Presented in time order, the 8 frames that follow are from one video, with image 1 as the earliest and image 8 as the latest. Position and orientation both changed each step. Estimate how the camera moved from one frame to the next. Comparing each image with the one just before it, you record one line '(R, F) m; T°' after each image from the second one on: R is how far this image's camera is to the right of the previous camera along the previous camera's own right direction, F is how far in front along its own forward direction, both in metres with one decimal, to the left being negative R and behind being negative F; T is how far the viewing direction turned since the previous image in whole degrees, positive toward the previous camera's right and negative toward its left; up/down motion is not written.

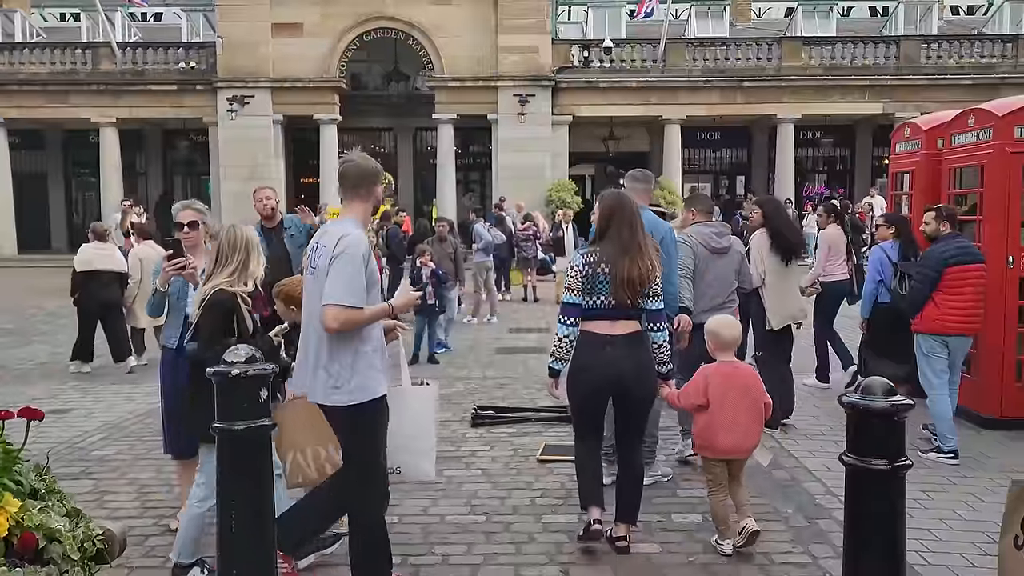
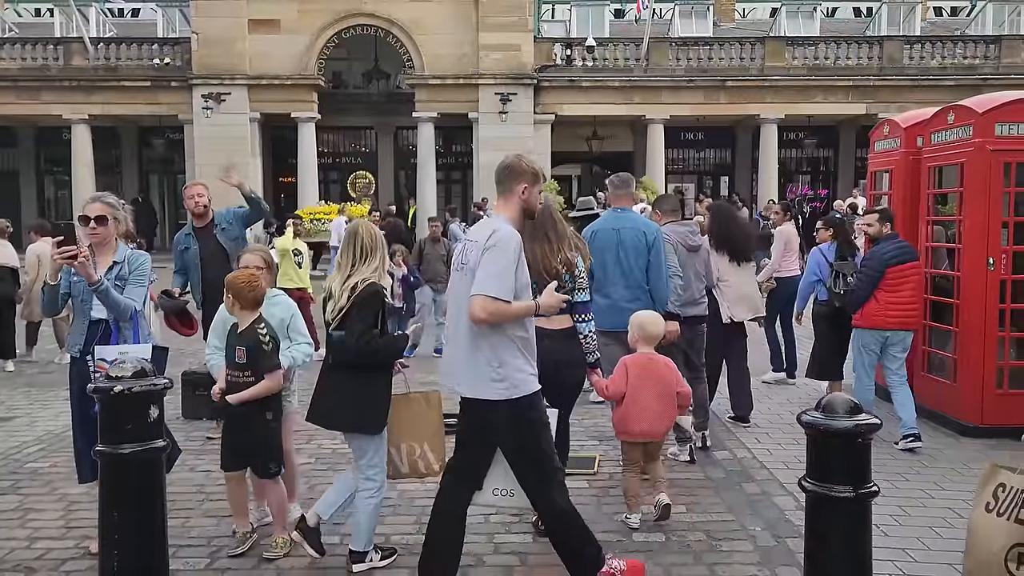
(+0.2, +0.3) m; +1°
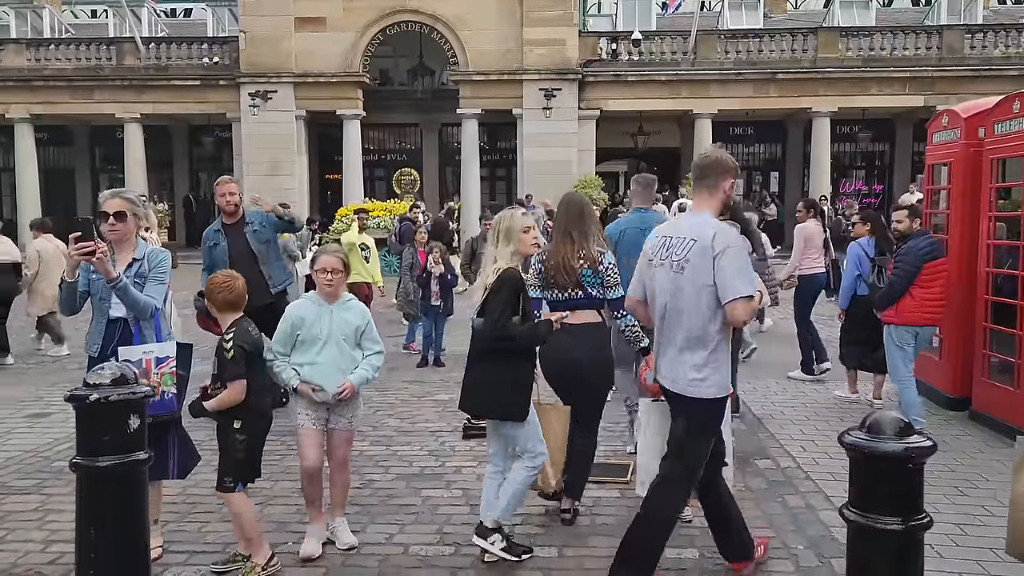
(+0.1, +0.2) m; -3°
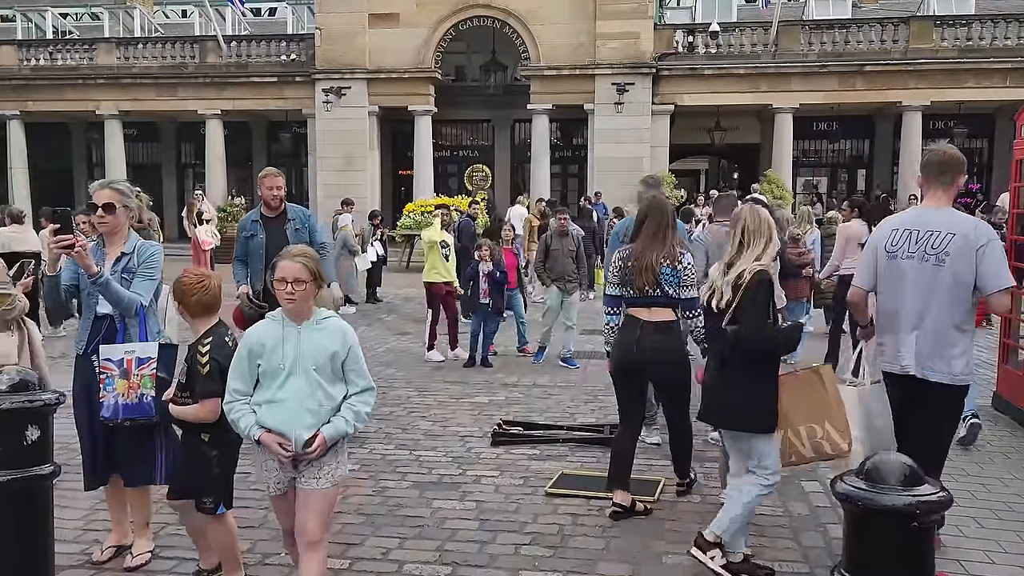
(+0.4, +0.4) m; -6°
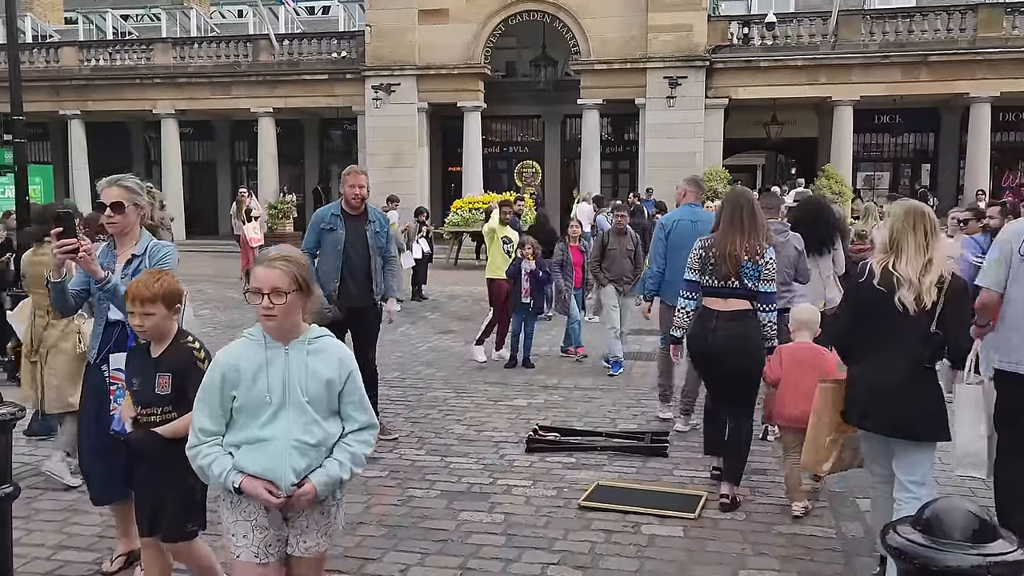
(+0.1, +0.3) m; -4°
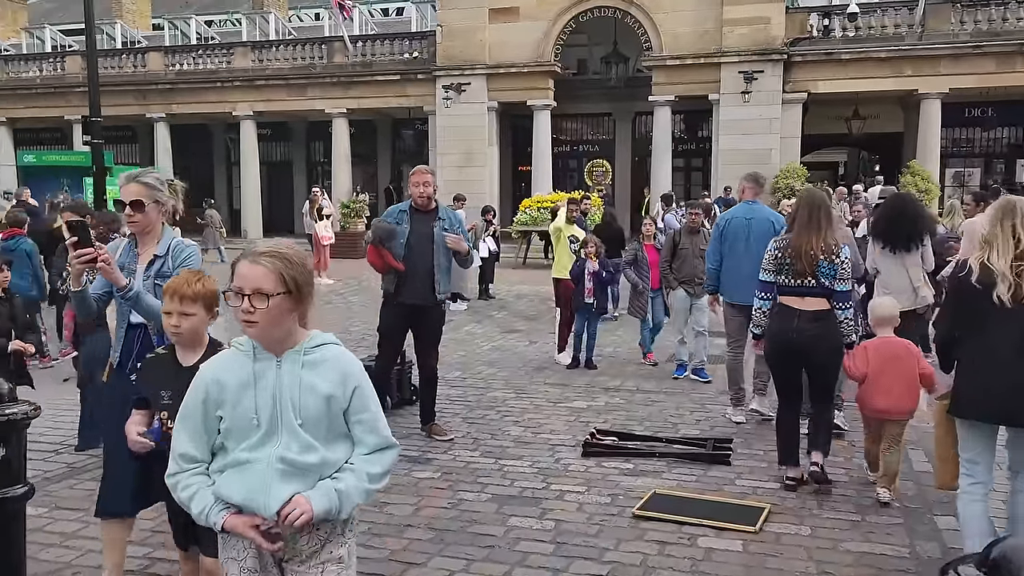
(+0.1, +0.1) m; -5°
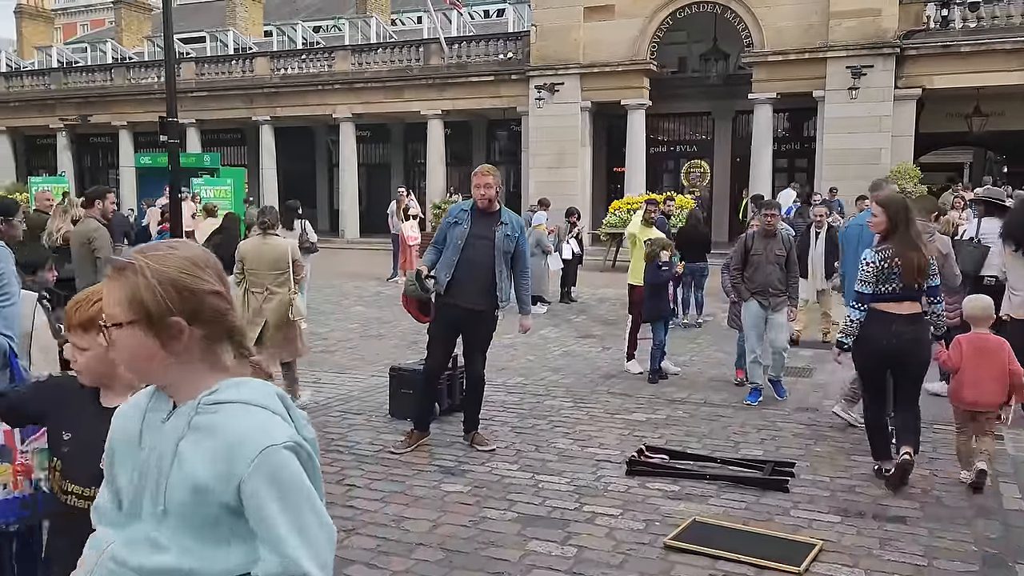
(+0.4, +0.3) m; -7°
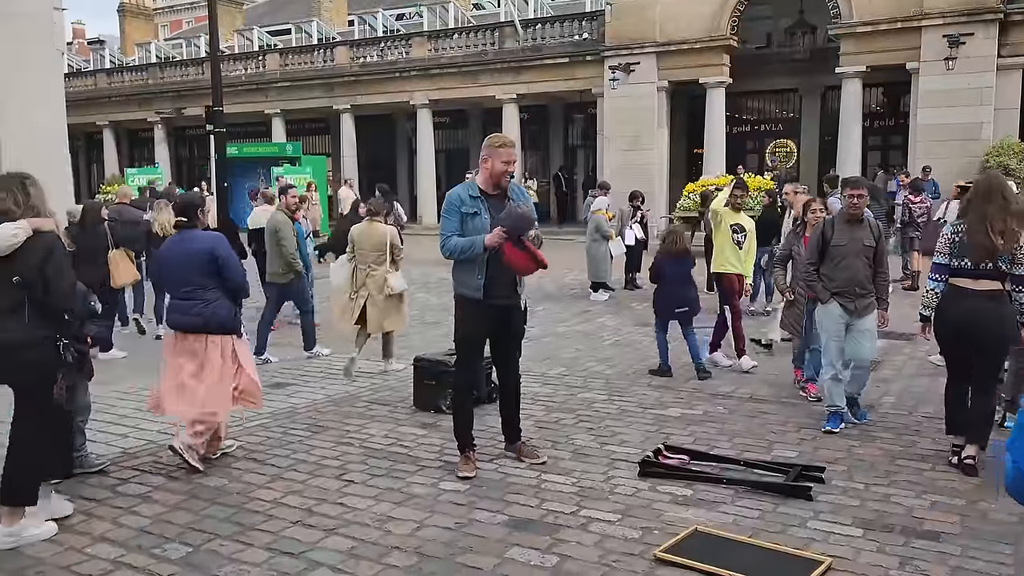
(+0.6, +0.3) m; -6°
